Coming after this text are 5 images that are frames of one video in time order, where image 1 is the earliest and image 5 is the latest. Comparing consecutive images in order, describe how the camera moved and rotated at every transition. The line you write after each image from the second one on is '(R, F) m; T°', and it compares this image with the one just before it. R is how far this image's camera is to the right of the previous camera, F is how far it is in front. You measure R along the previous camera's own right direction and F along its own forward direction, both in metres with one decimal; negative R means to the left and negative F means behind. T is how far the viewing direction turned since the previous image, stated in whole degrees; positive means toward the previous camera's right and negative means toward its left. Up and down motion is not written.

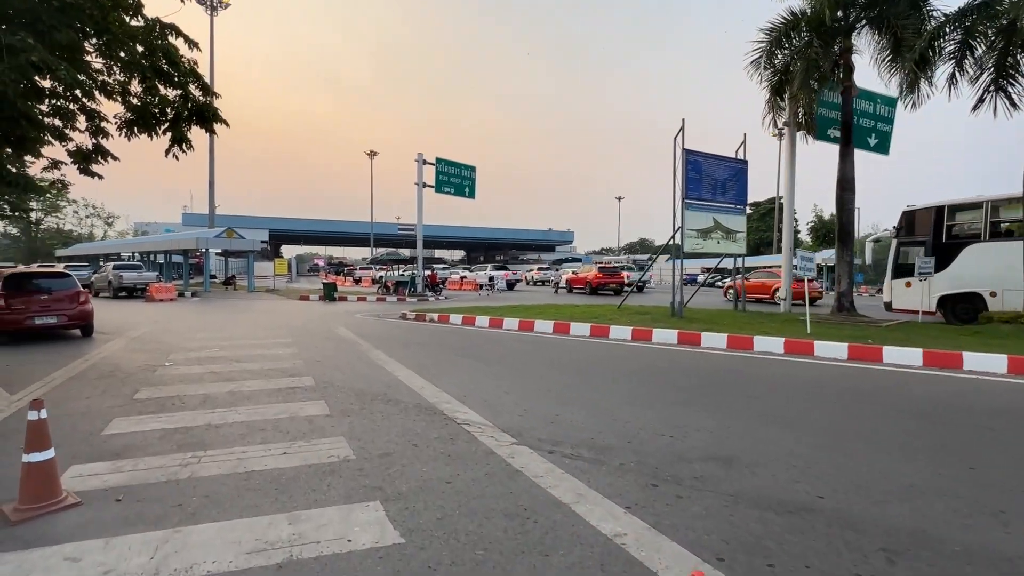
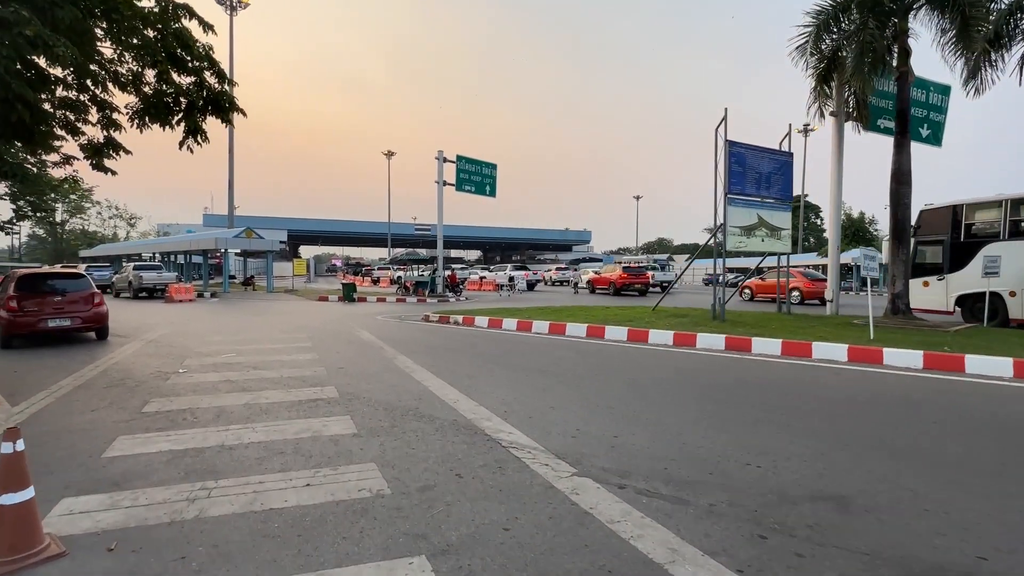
(-0.4, +0.8) m; -2°
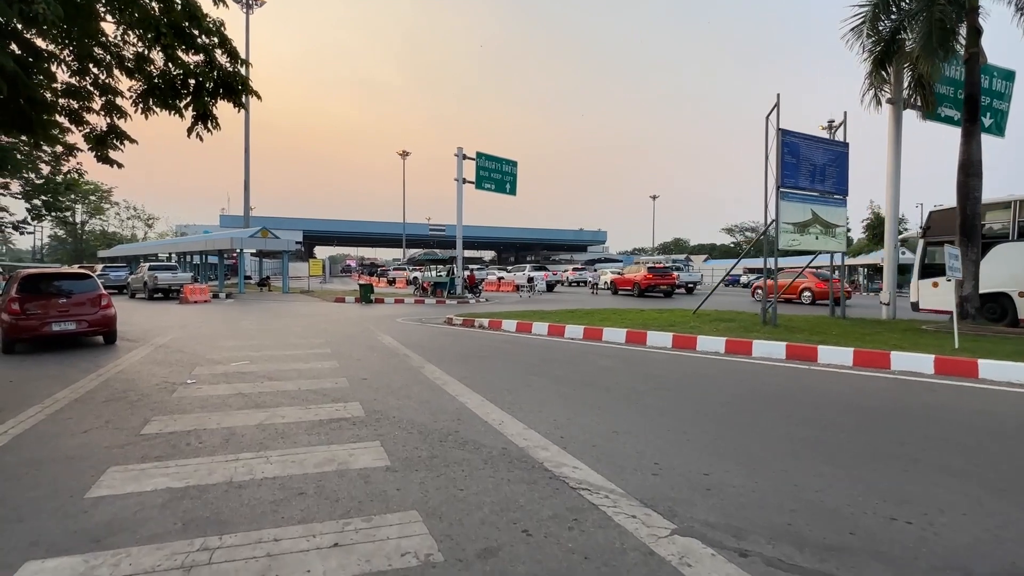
(-0.5, +1.0) m; -1°
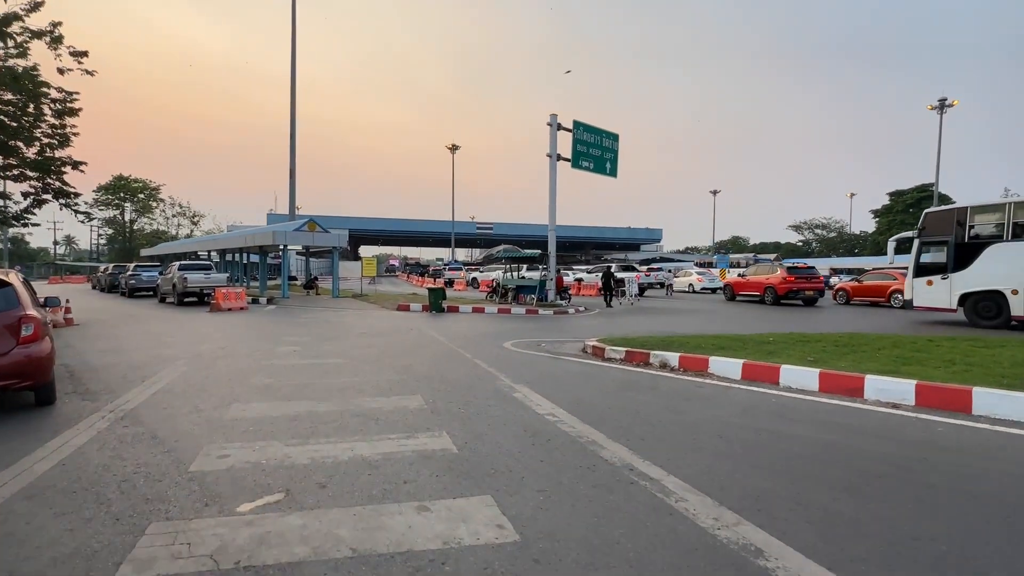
(-2.8, +5.8) m; -4°
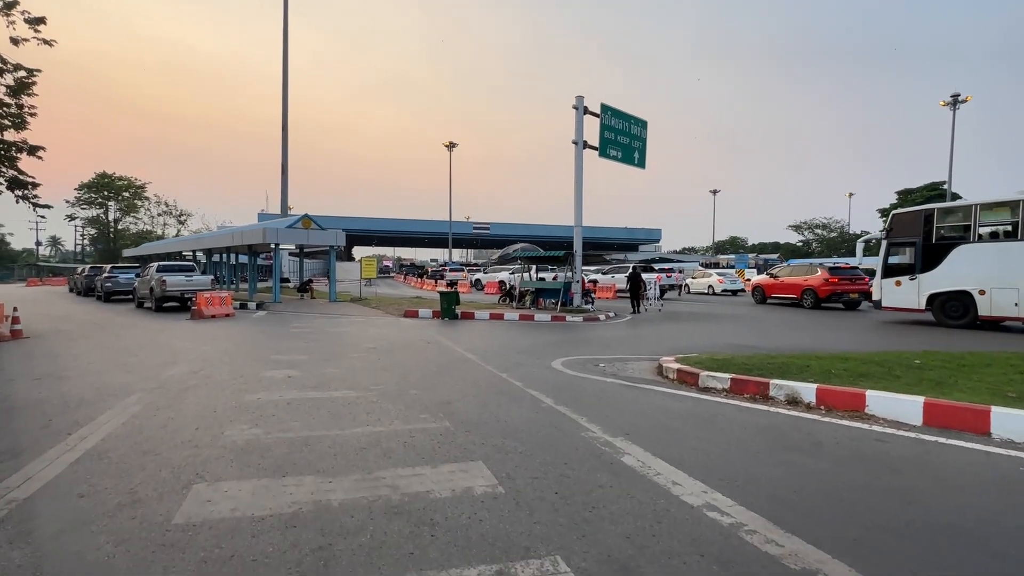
(-1.0, +2.4) m; +1°
